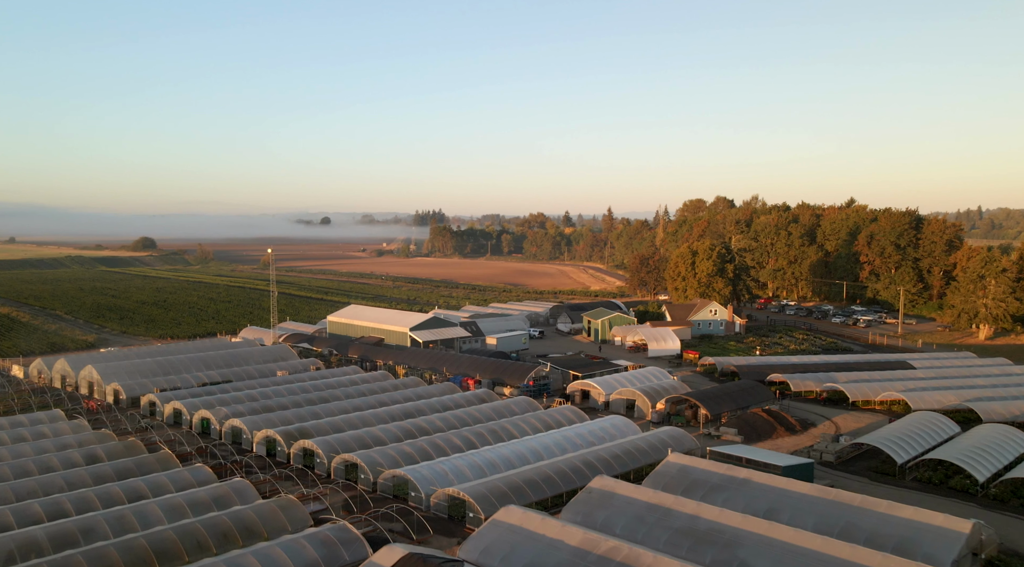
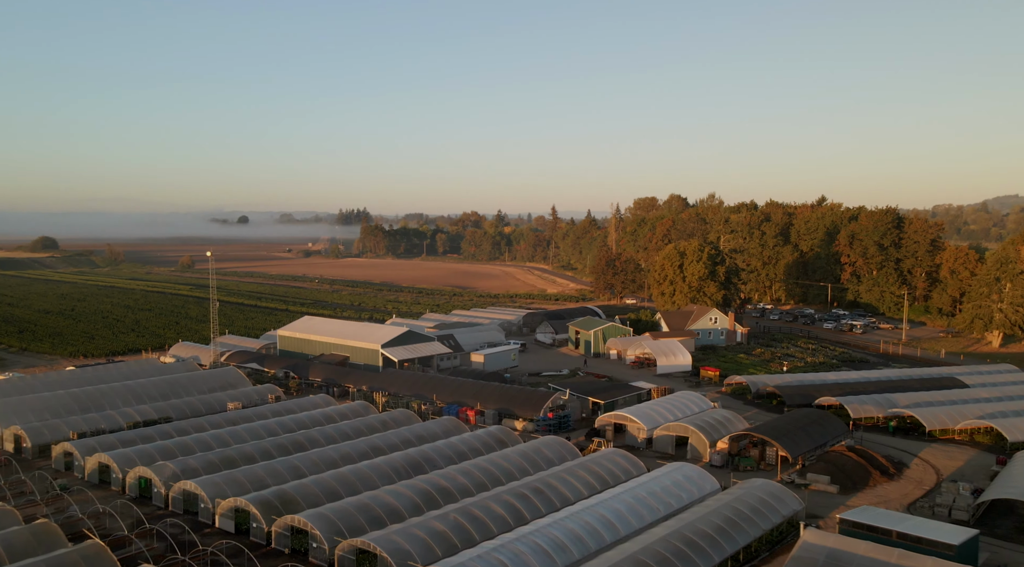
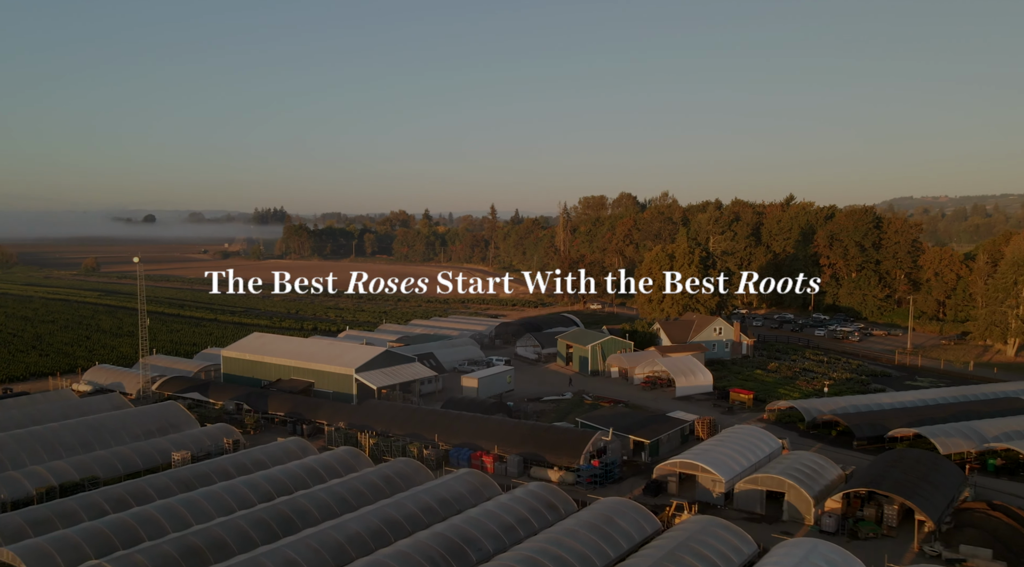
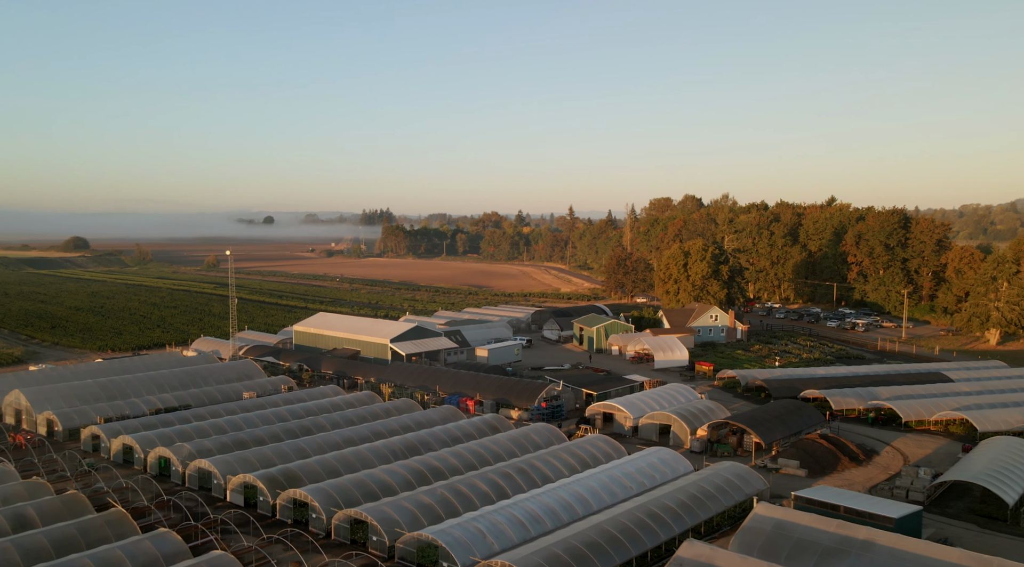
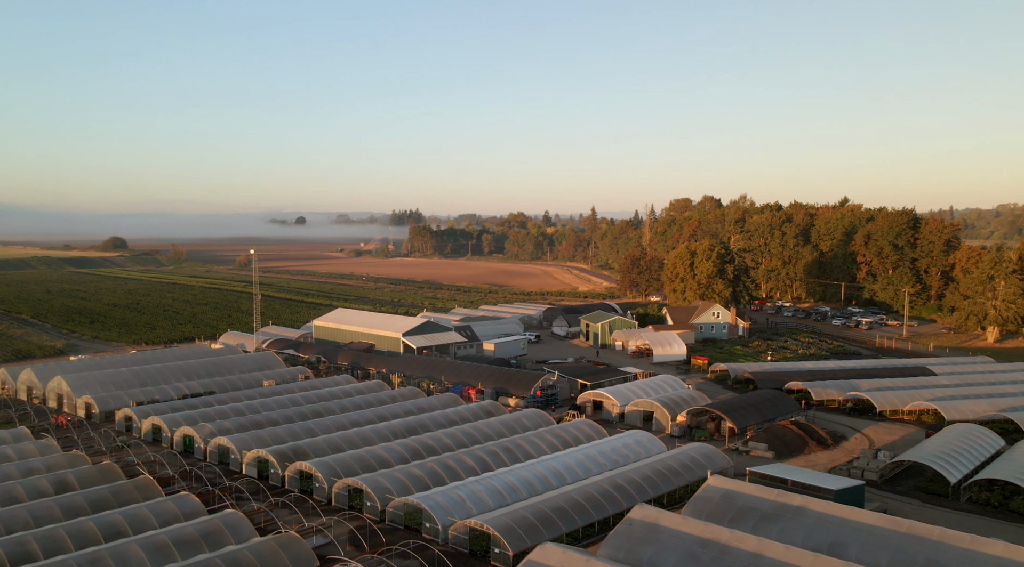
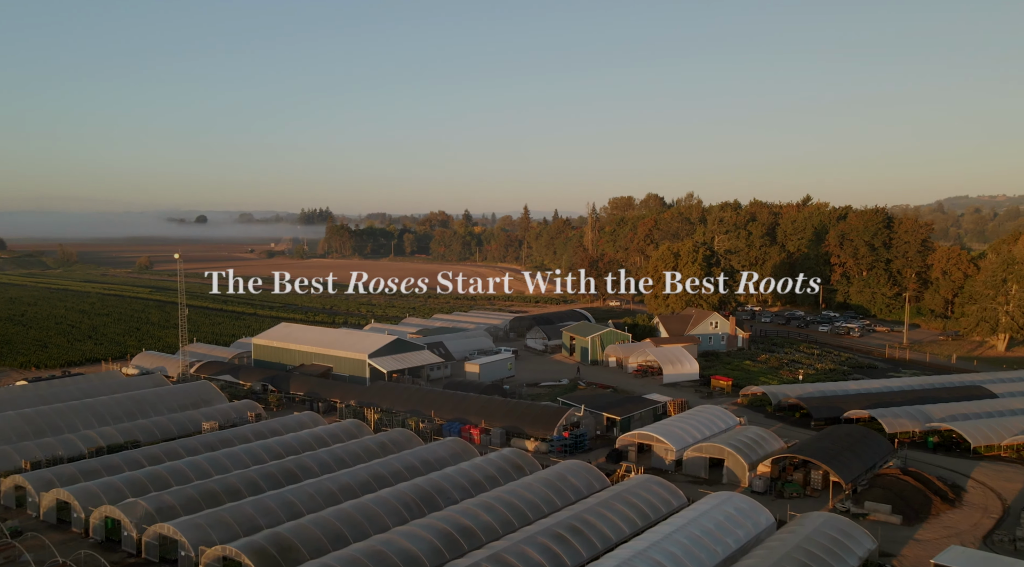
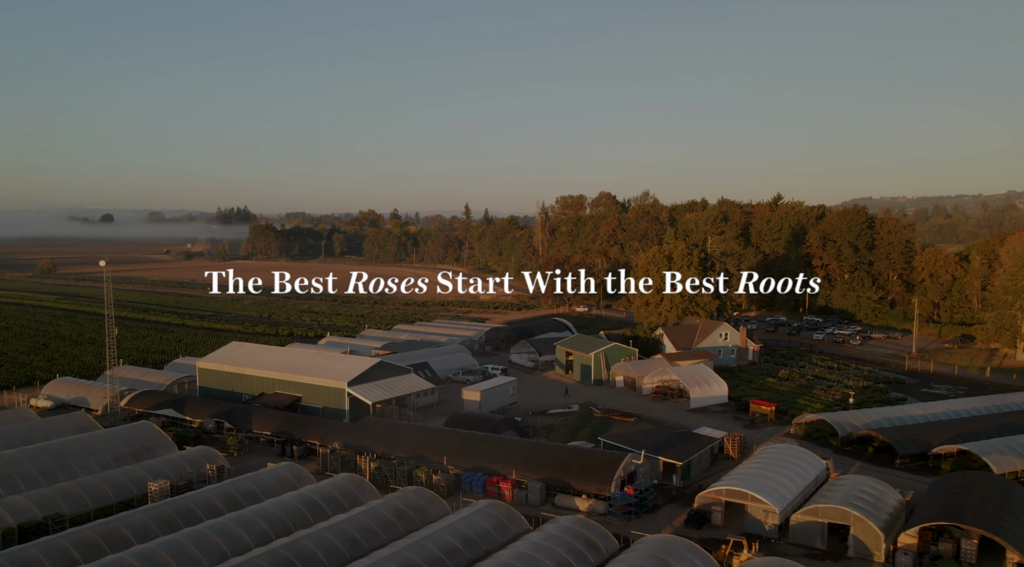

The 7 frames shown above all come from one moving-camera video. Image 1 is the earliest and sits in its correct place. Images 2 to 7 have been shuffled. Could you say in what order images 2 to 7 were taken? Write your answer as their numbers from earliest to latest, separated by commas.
5, 4, 2, 6, 3, 7
